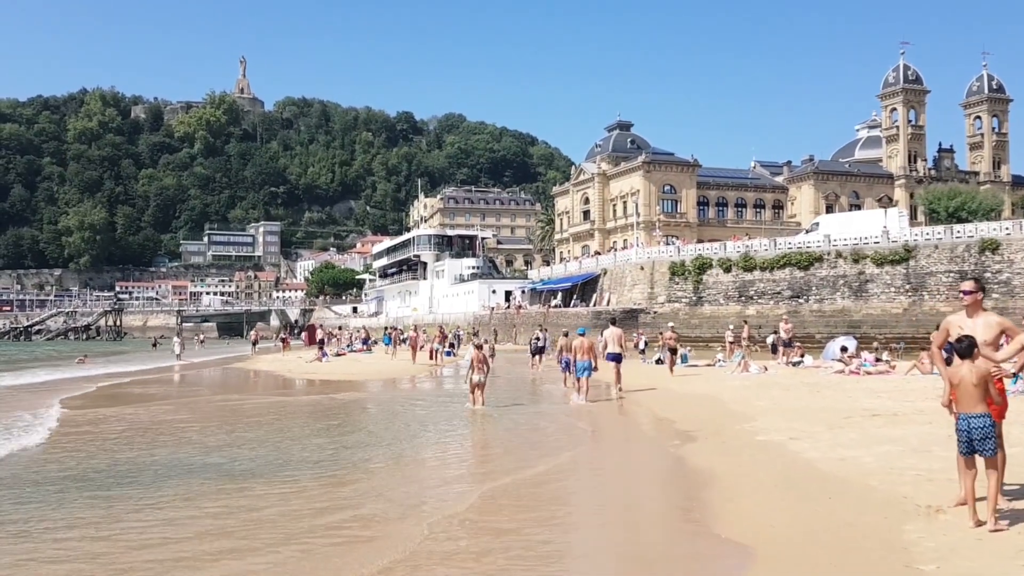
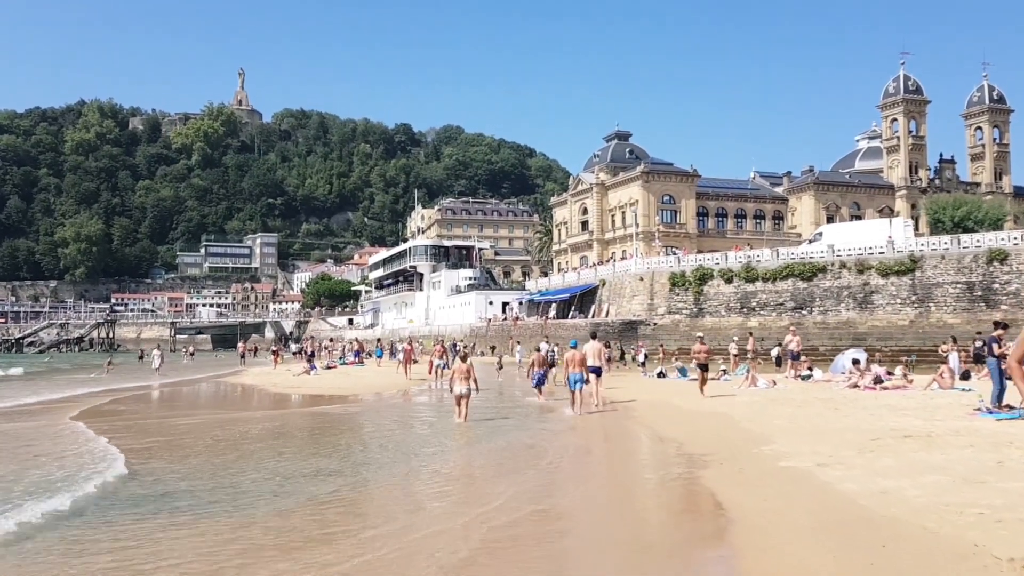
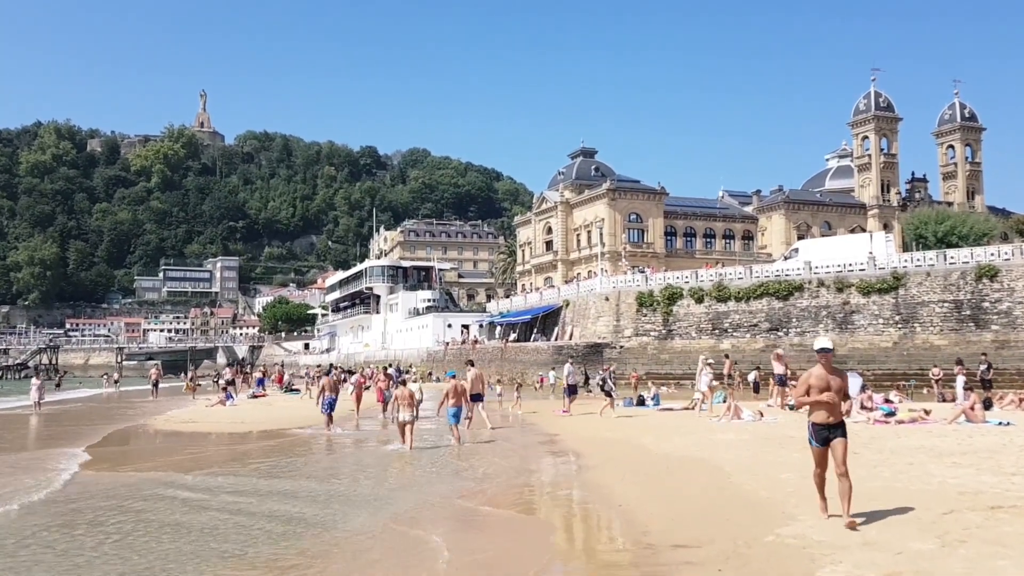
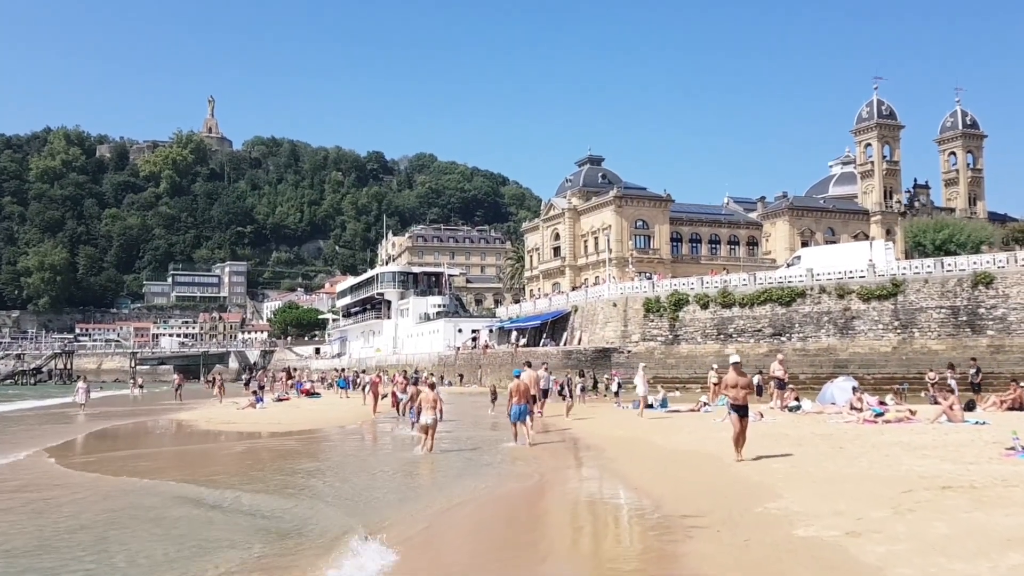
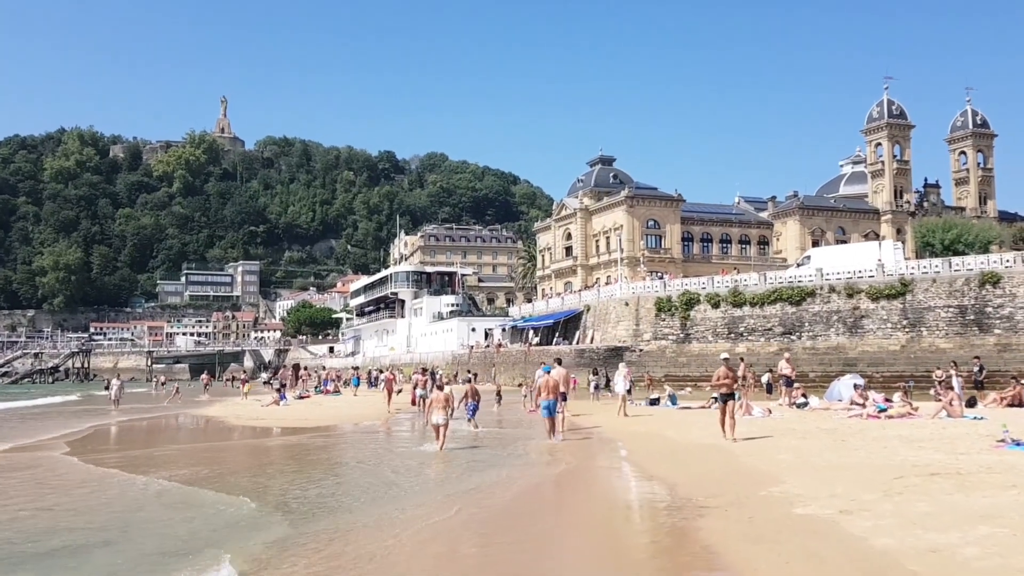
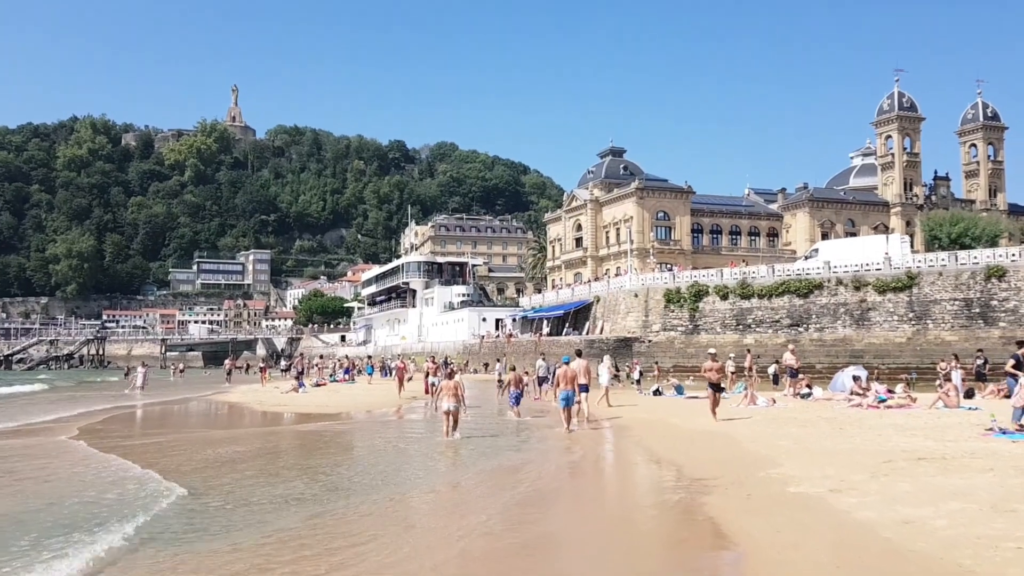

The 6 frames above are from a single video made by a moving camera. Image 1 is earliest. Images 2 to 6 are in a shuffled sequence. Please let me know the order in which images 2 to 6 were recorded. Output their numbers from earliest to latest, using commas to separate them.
2, 6, 5, 4, 3
